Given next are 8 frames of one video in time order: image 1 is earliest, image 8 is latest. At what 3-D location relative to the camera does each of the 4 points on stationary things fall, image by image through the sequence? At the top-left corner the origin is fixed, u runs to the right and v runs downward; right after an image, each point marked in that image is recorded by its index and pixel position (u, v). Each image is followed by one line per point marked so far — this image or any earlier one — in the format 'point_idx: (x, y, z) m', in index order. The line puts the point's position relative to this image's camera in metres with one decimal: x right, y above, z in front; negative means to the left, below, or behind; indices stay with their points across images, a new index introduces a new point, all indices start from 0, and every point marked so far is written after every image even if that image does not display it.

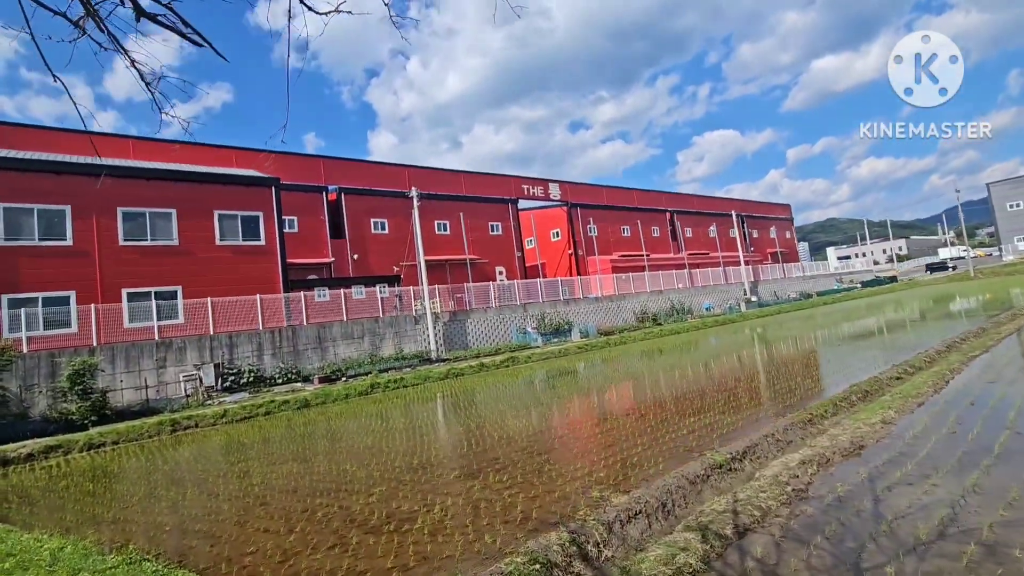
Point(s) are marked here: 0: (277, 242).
0: (-8.9, +1.7, +19.4) m
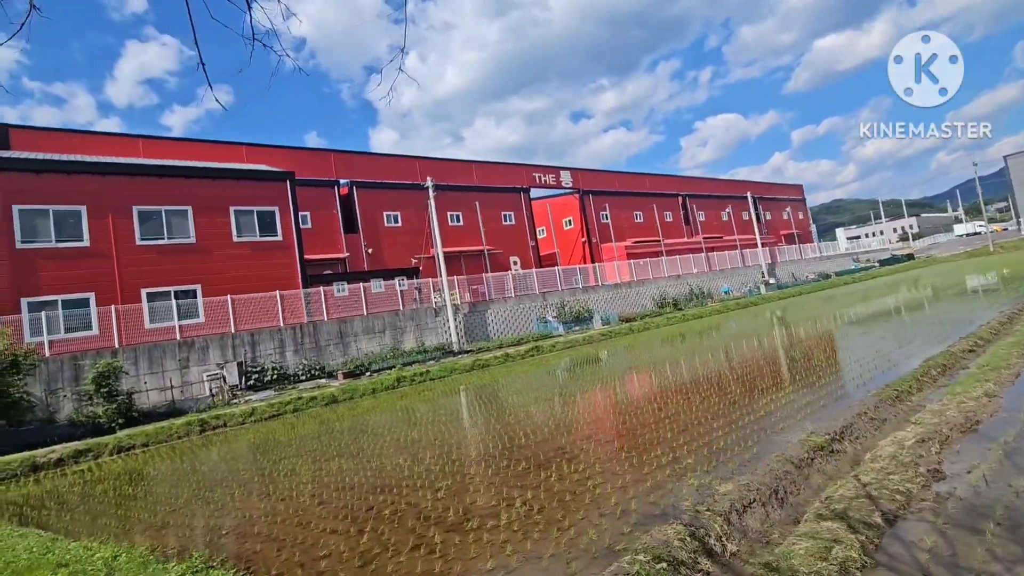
0: (-8.1, +1.9, +19.0) m
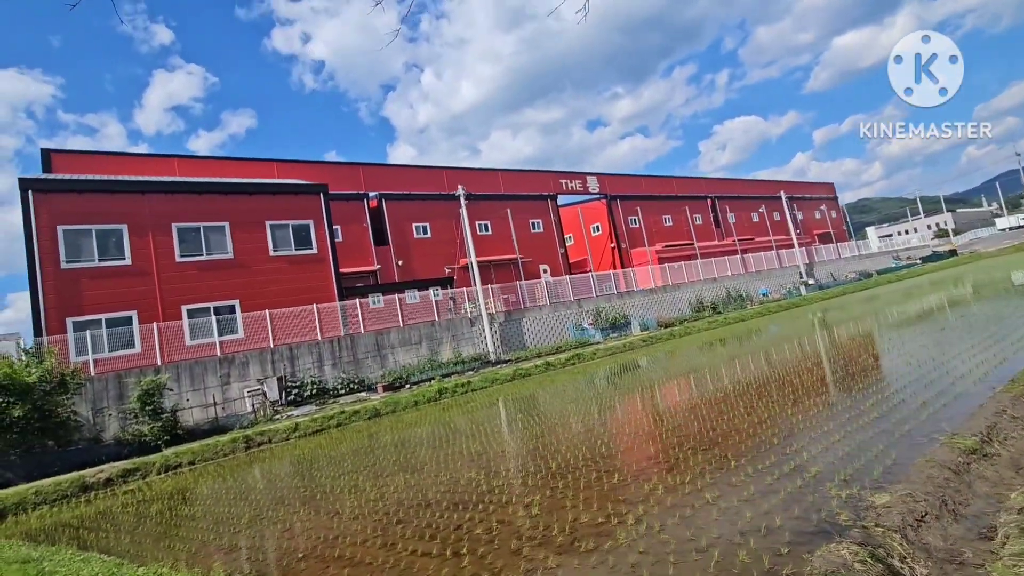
0: (-6.7, +1.4, +18.9) m
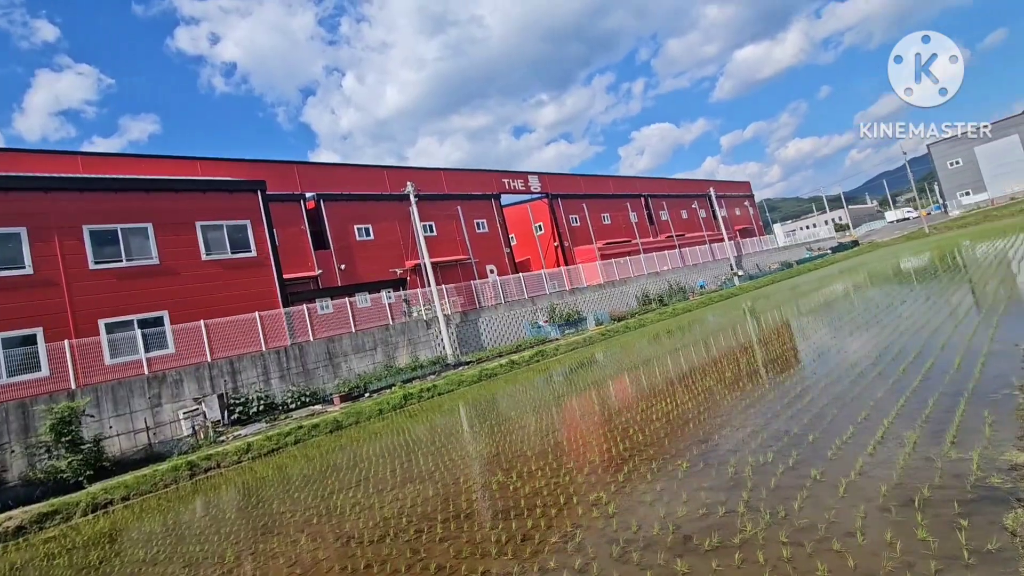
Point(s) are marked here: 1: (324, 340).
0: (-8.2, +1.2, +17.3) m
1: (-6.3, -1.7, +17.0) m
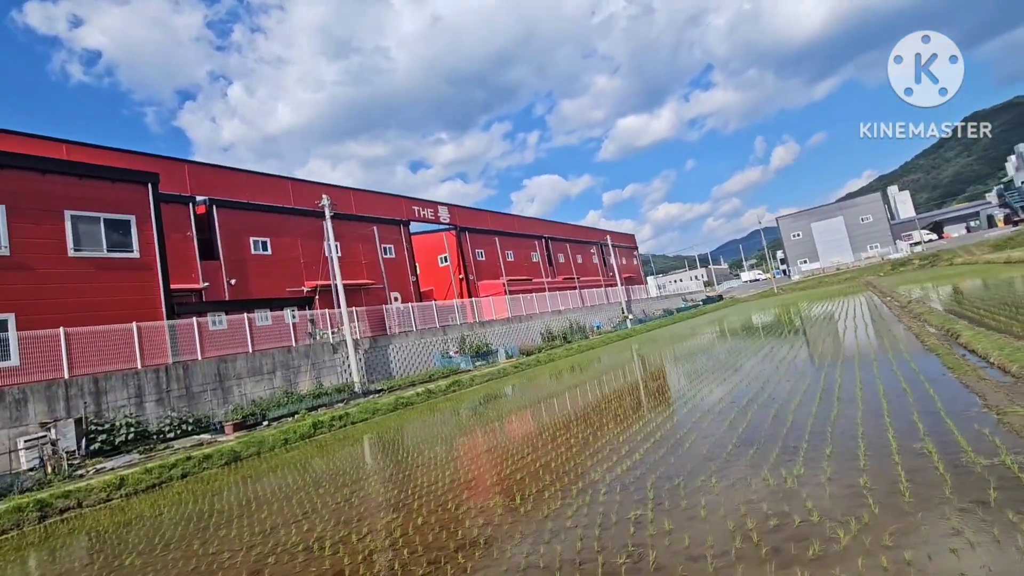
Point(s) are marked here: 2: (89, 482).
0: (-10.4, +1.0, +15.0) m
1: (-8.6, -2.1, +14.9) m
2: (-8.1, -3.7, +9.8) m
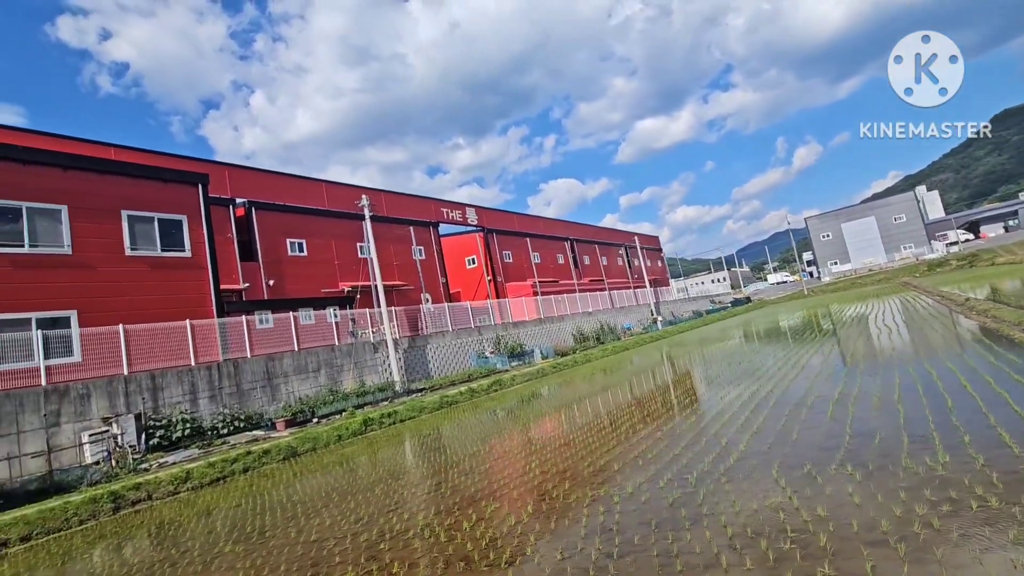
0: (-9.1, +1.0, +15.2) m
1: (-7.3, -2.0, +15.0) m
2: (-6.9, -3.6, +9.9) m
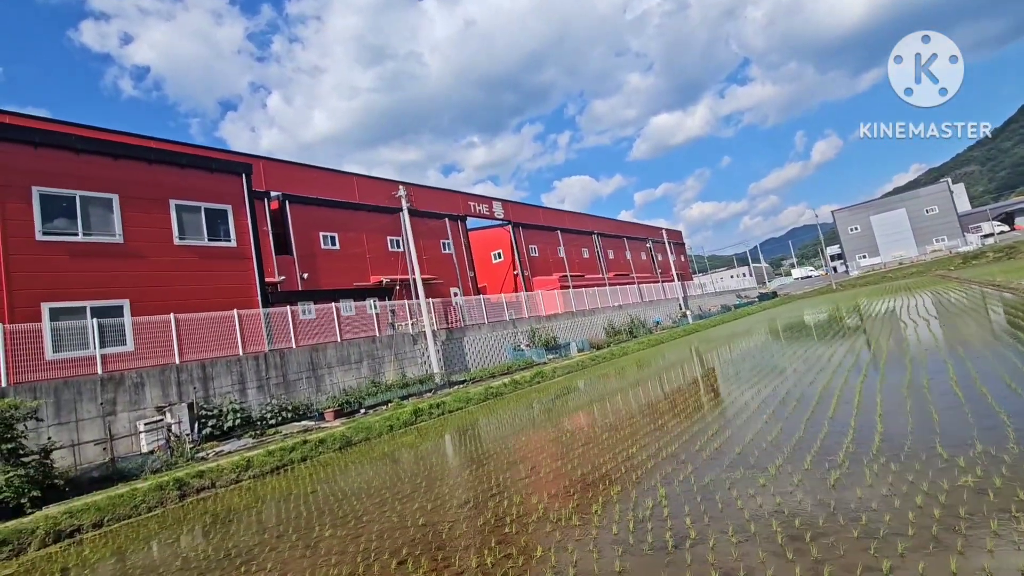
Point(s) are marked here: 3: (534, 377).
0: (-7.7, +1.3, +15.1) m
1: (-5.9, -1.7, +14.9) m
2: (-5.6, -3.3, +9.7) m
3: (+0.7, -3.3, +19.0) m
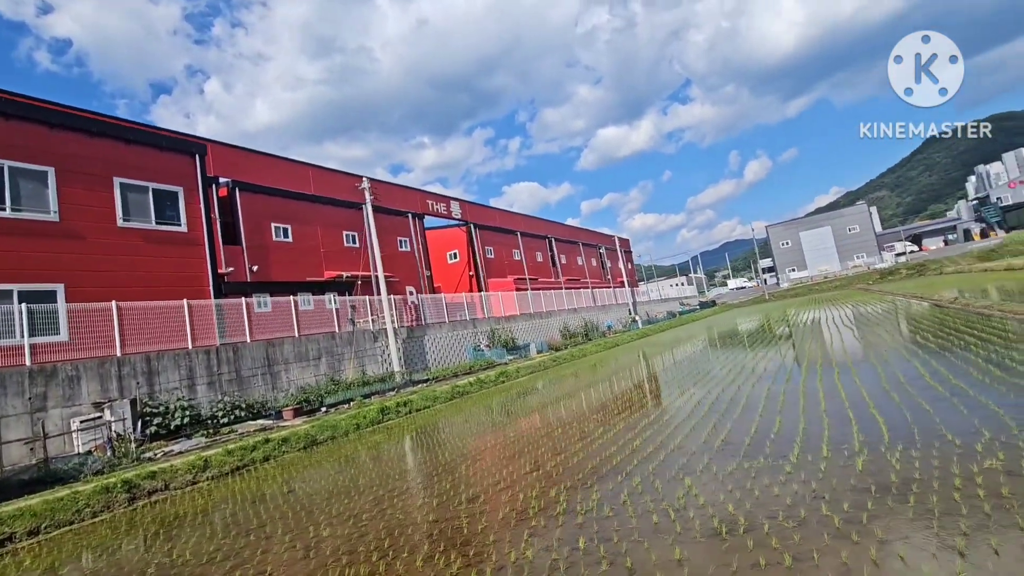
0: (-8.5, +1.6, +14.1) m
1: (-6.8, -1.5, +14.0) m
2: (-6.0, -3.0, +8.9) m
3: (-0.7, -3.3, +18.8) m
